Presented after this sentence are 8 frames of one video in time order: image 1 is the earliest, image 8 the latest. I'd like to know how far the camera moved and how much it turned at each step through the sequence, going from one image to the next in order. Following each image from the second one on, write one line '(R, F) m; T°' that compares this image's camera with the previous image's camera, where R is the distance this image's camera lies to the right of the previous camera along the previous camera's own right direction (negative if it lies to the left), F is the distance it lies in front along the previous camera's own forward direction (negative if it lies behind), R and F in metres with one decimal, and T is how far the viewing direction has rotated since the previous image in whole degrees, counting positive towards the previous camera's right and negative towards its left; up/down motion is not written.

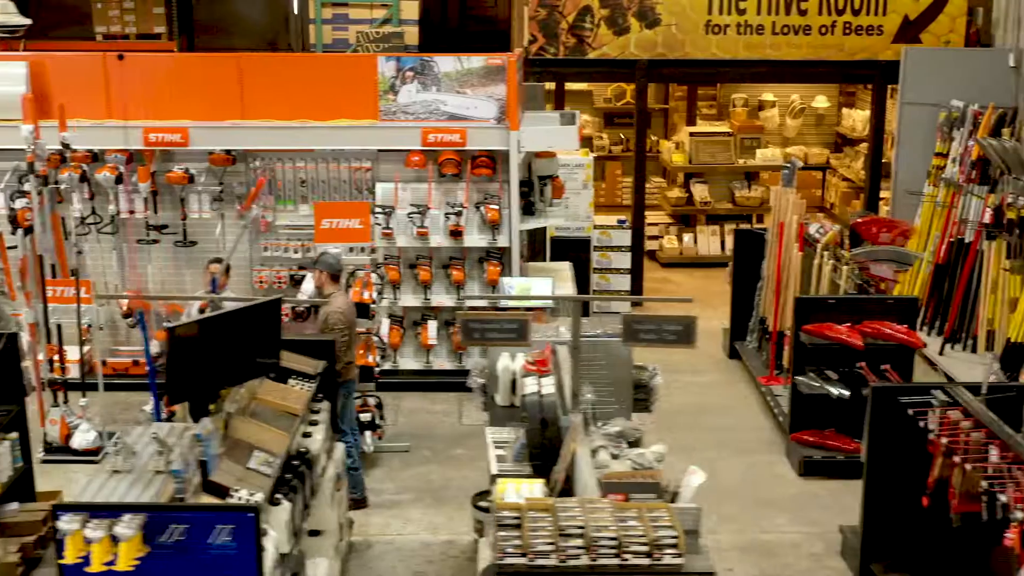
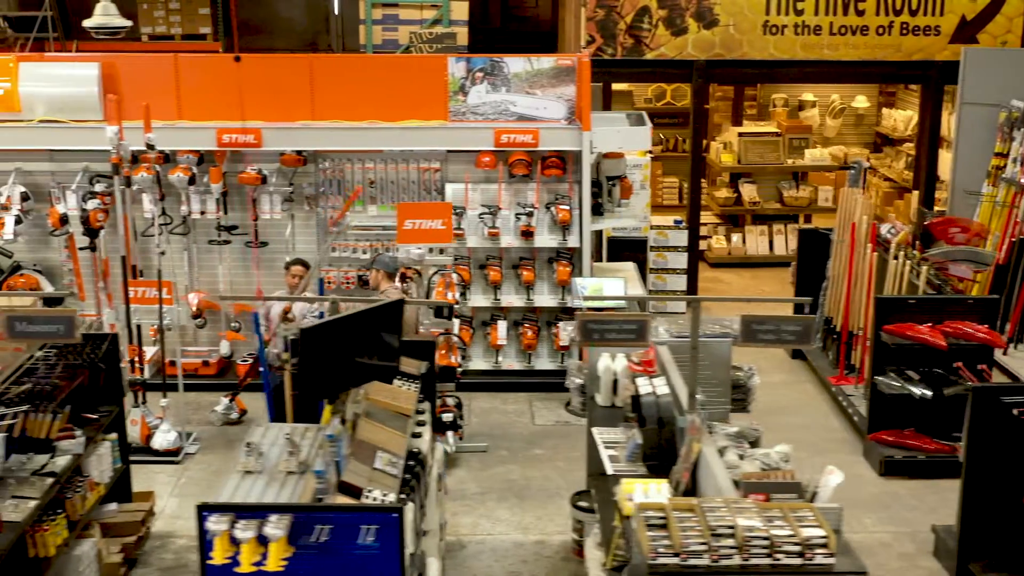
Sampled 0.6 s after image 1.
(-0.4, 0.0) m; 0°
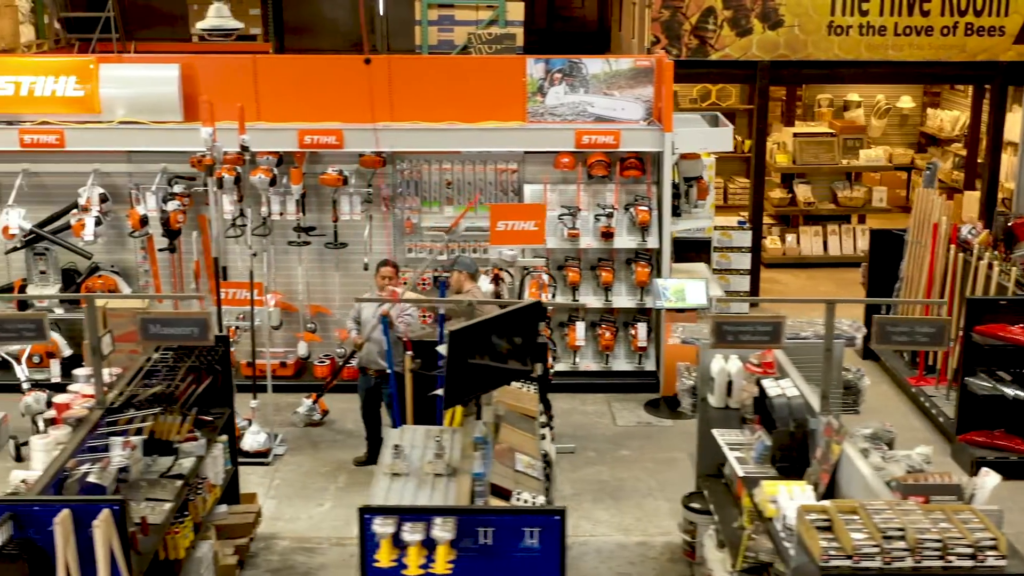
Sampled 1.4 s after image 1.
(-0.5, 0.0) m; 0°
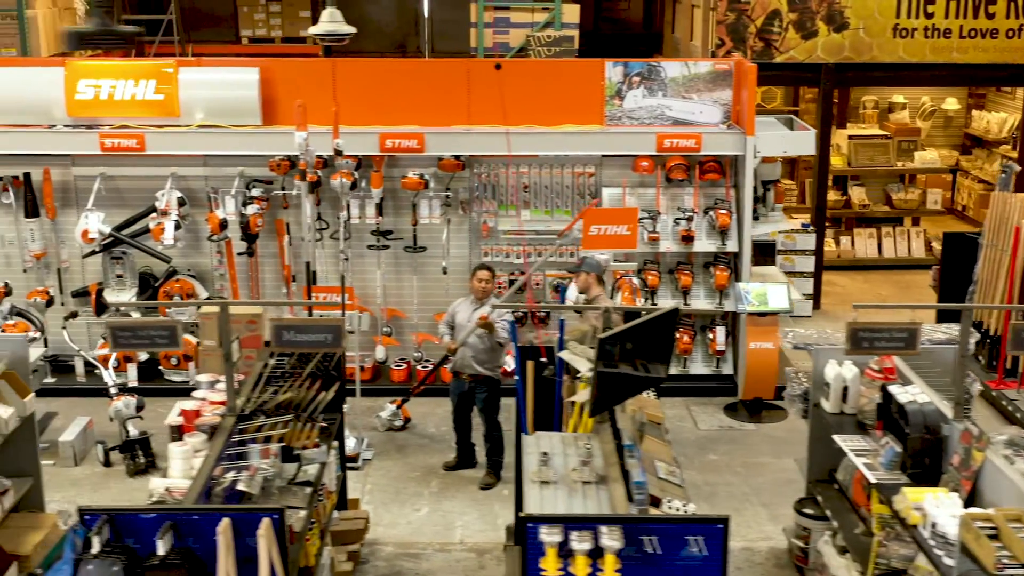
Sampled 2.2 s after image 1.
(-0.5, 0.0) m; 0°
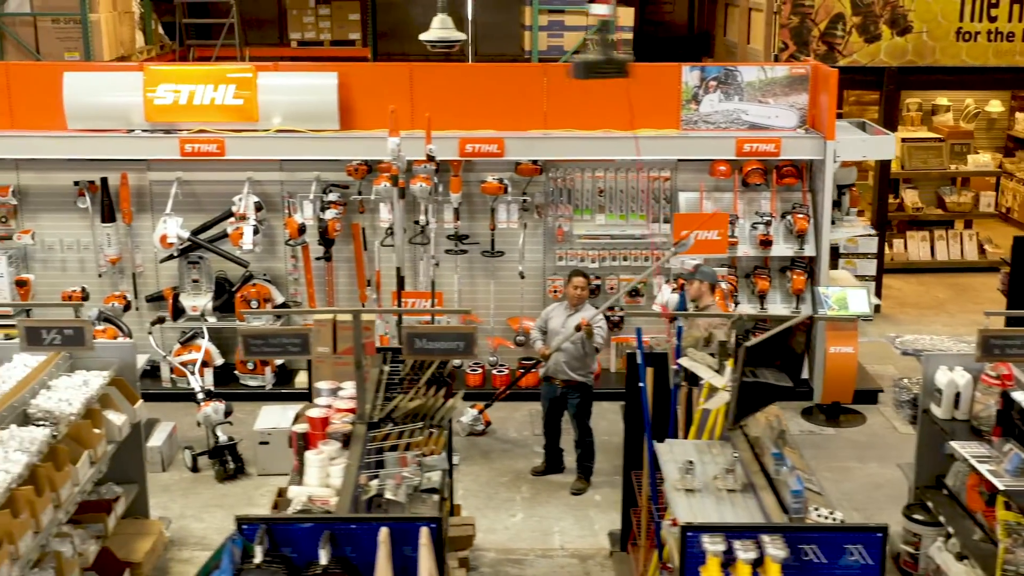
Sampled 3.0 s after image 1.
(-0.4, 0.0) m; 0°
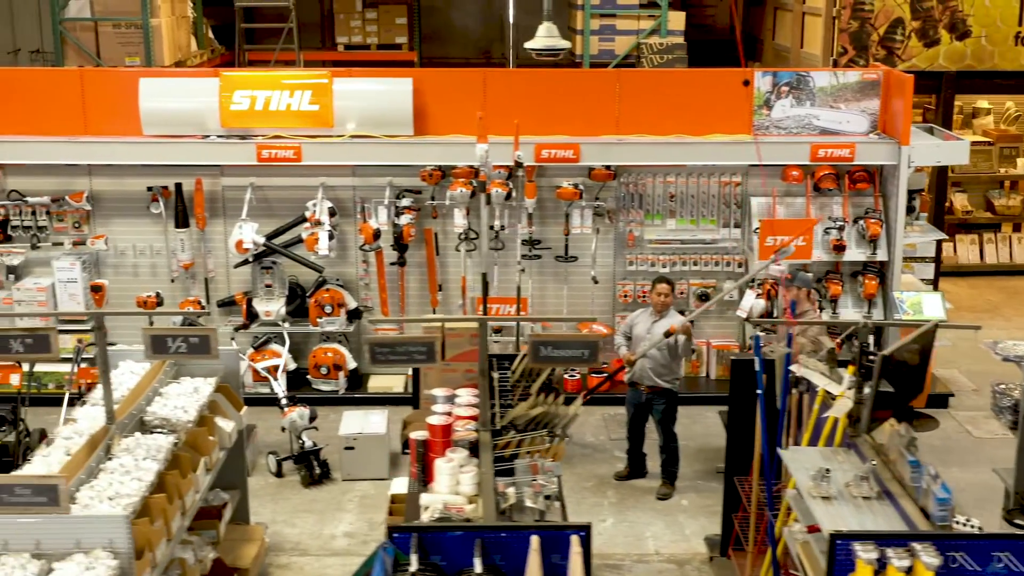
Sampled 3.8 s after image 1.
(-0.4, 0.0) m; 0°
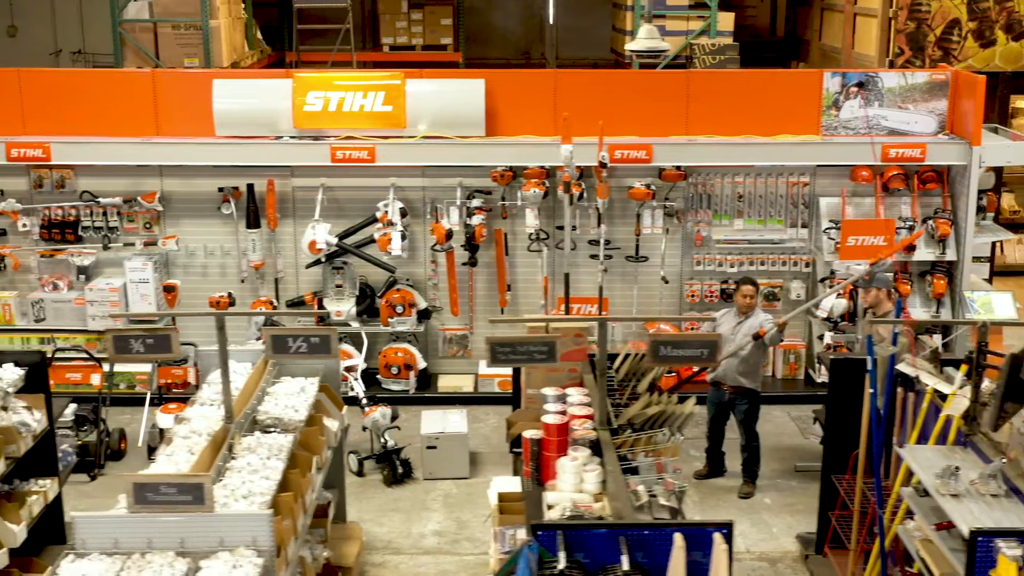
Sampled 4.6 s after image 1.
(-0.4, 0.0) m; 0°
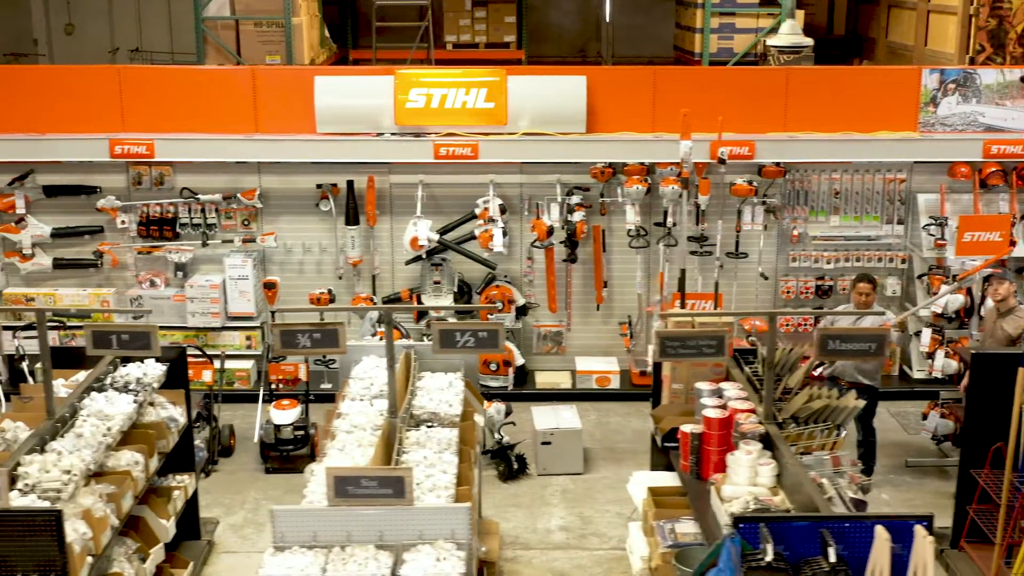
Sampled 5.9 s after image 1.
(-0.6, 0.0) m; 0°
